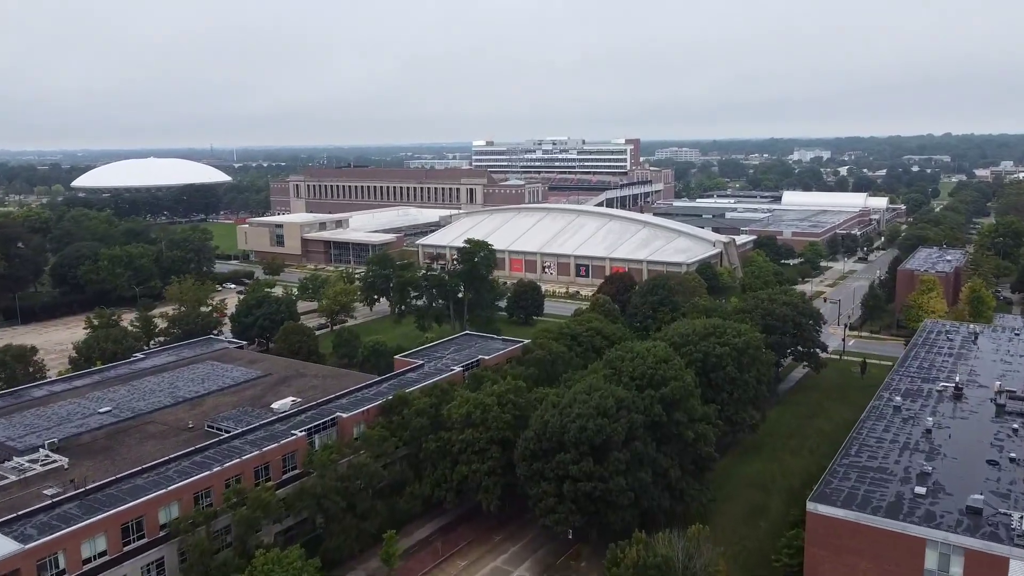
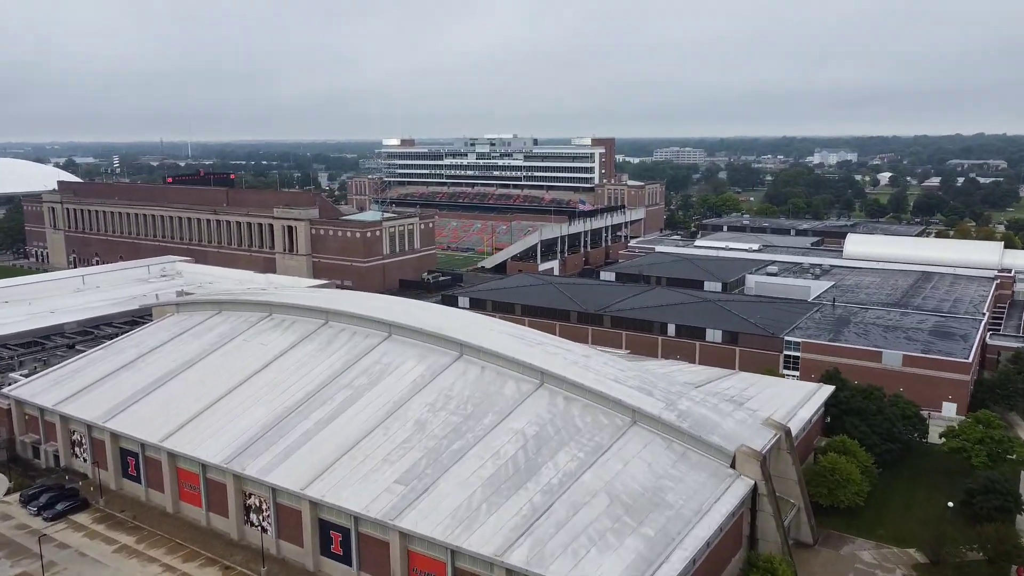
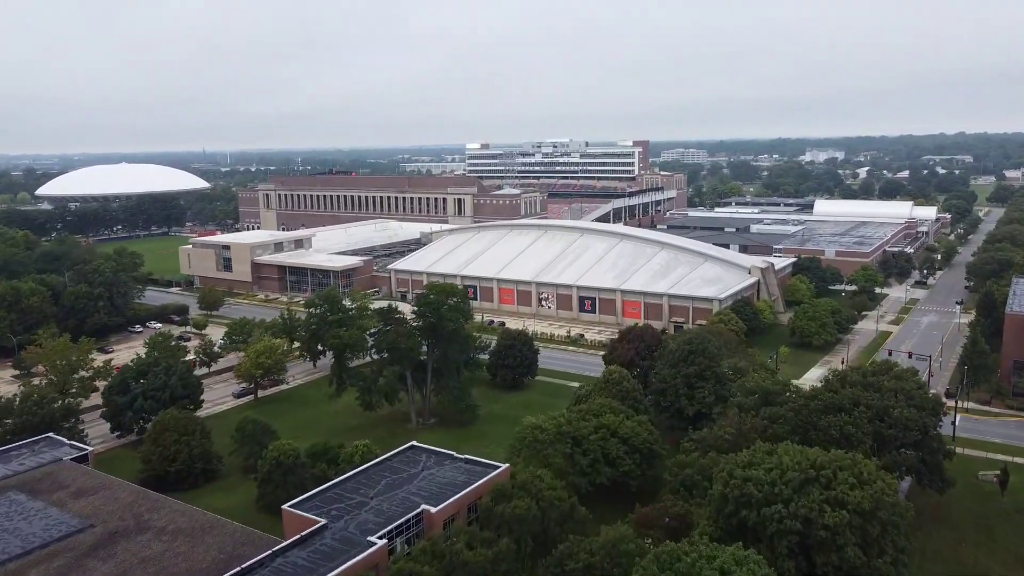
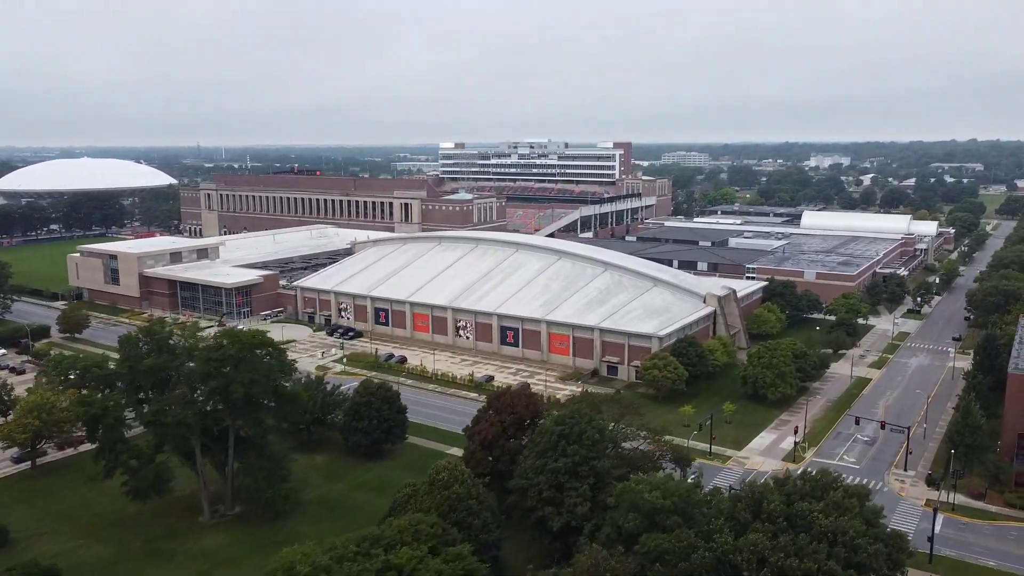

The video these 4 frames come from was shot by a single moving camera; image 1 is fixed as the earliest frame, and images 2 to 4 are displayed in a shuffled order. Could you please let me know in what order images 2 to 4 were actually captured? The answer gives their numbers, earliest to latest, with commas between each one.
3, 4, 2
